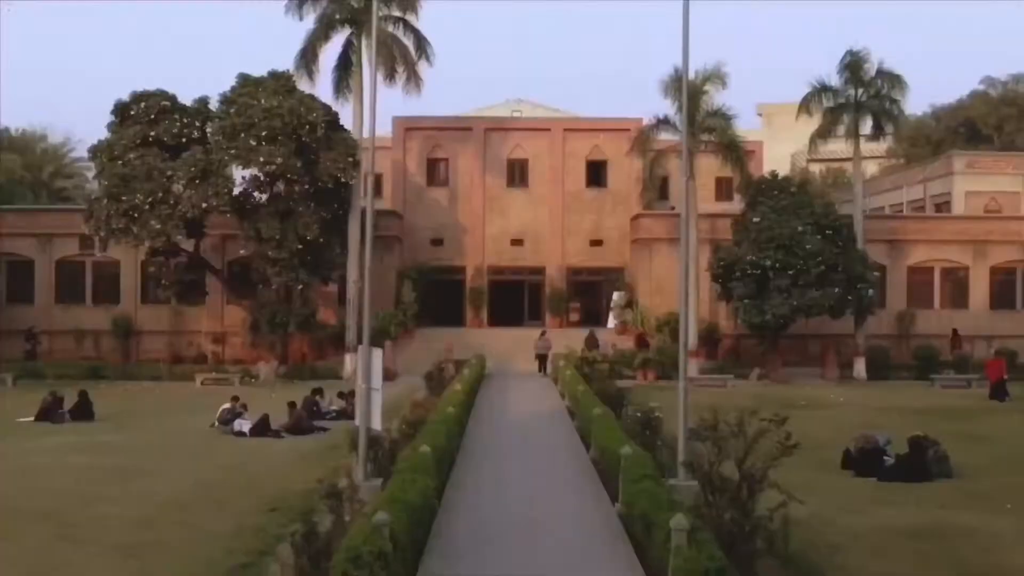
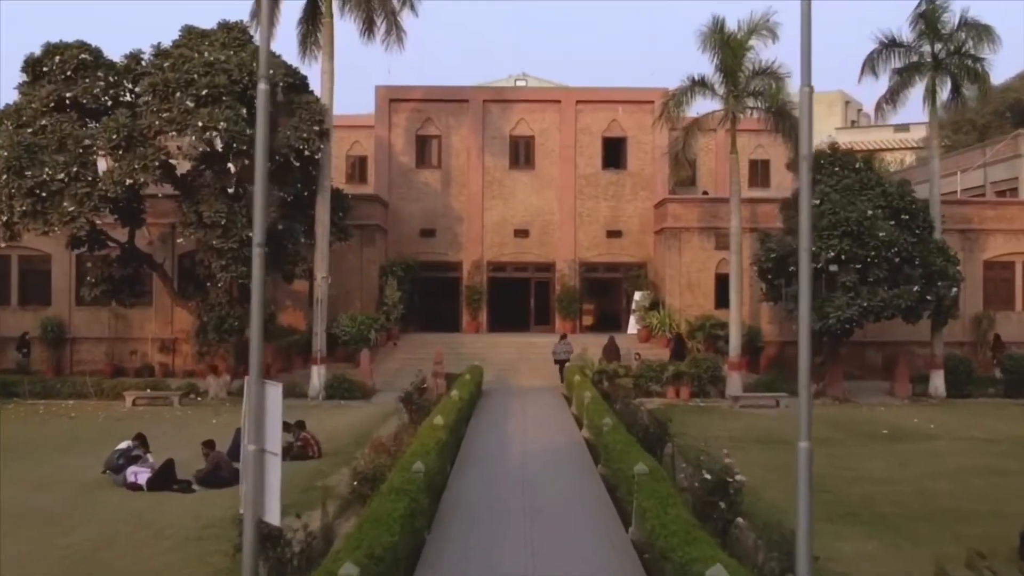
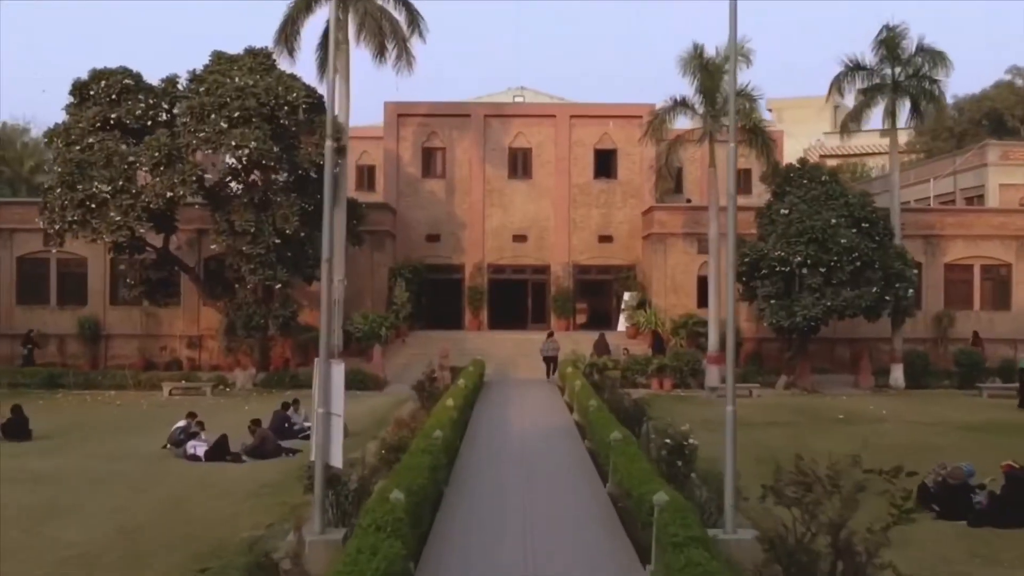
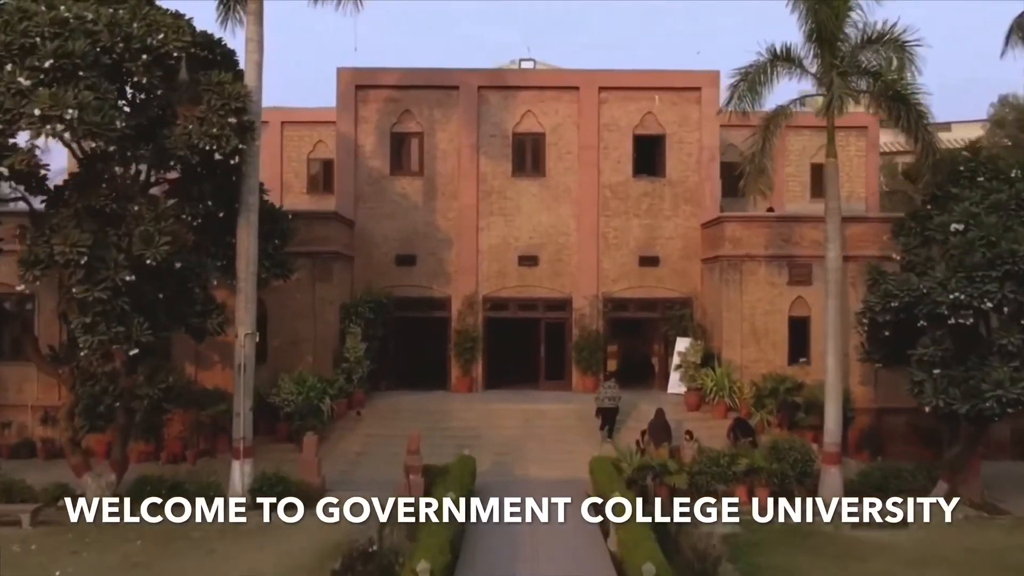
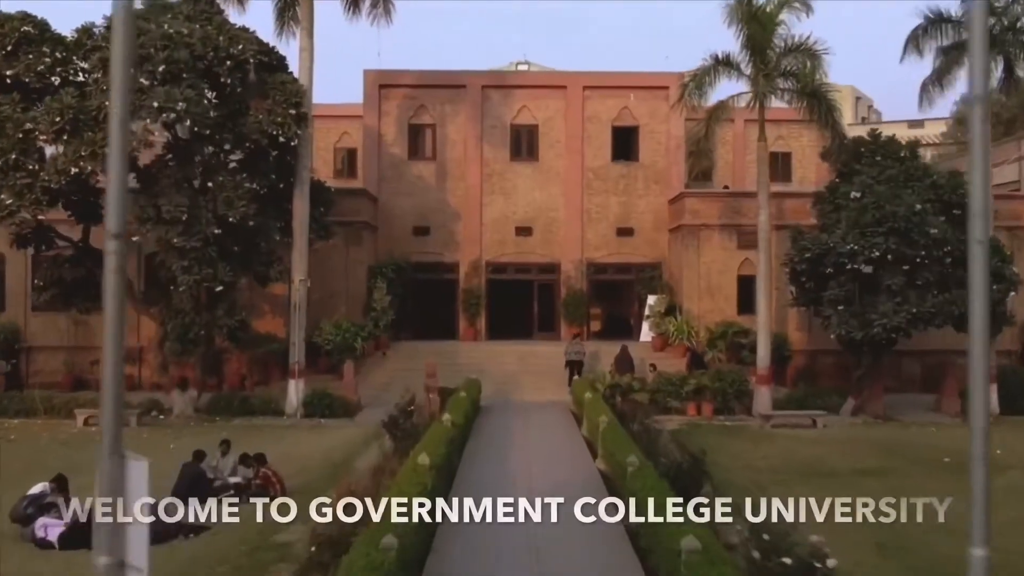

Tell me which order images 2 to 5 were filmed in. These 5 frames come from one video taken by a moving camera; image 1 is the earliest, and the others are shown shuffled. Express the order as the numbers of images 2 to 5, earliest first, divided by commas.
3, 2, 5, 4
